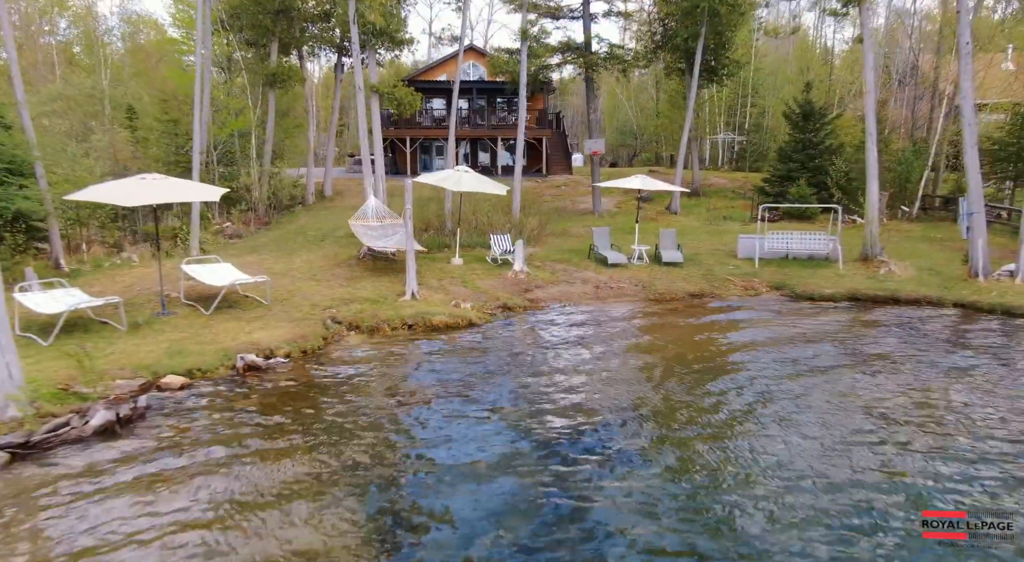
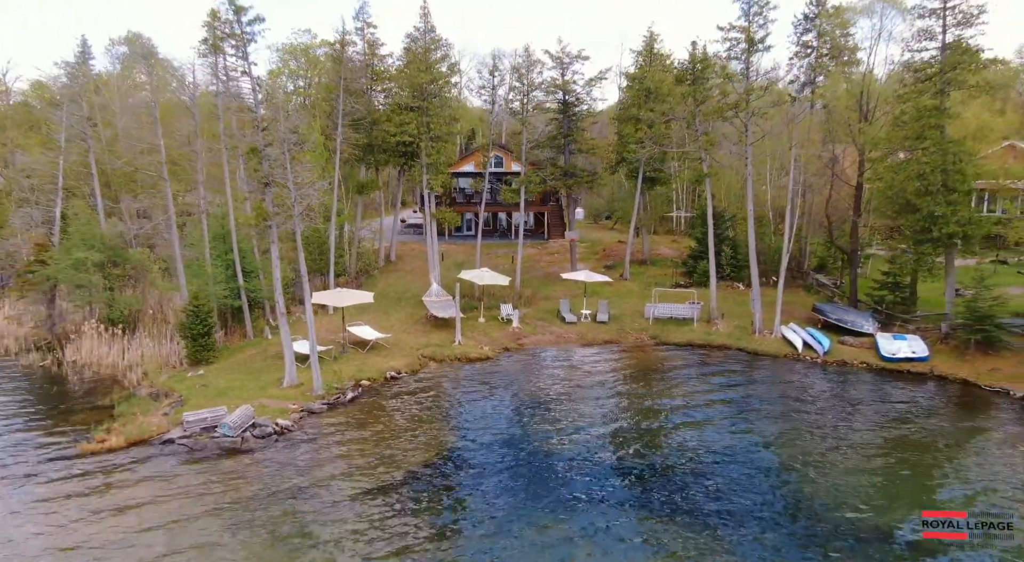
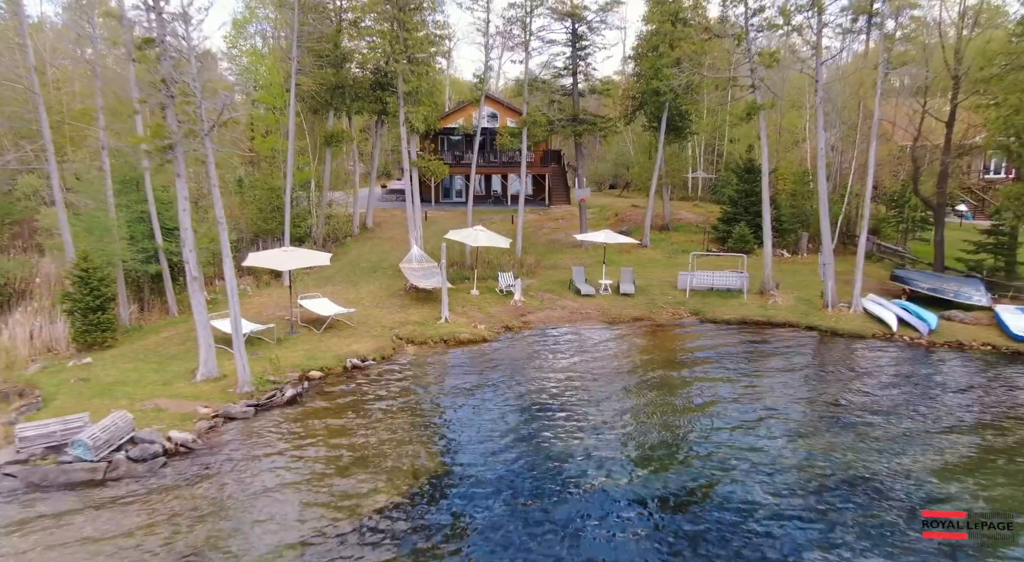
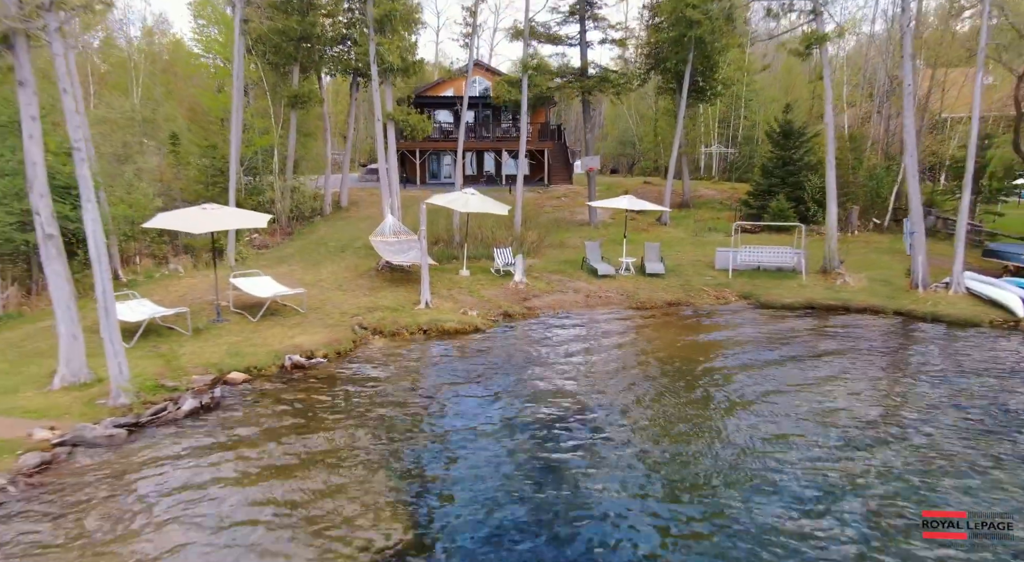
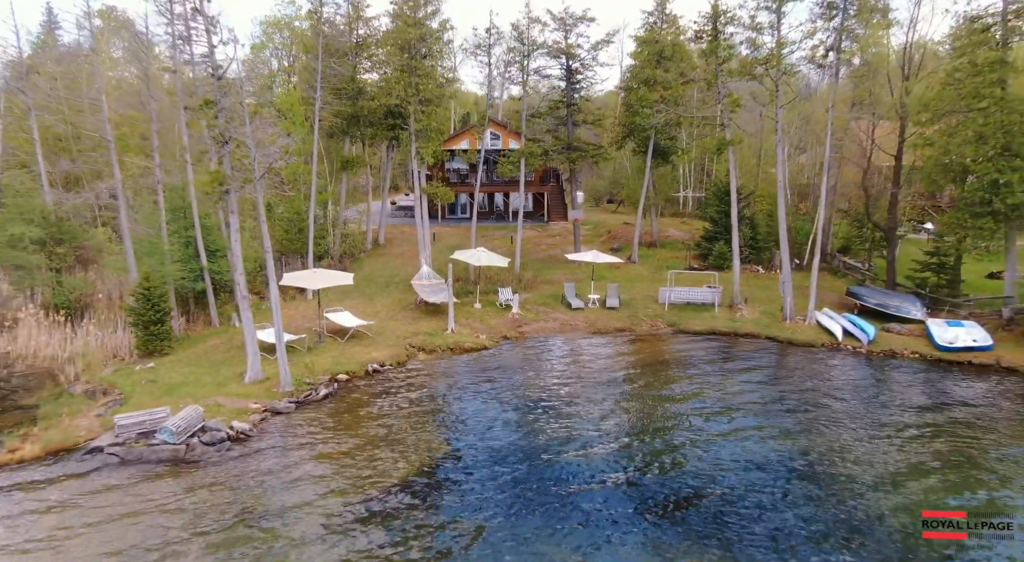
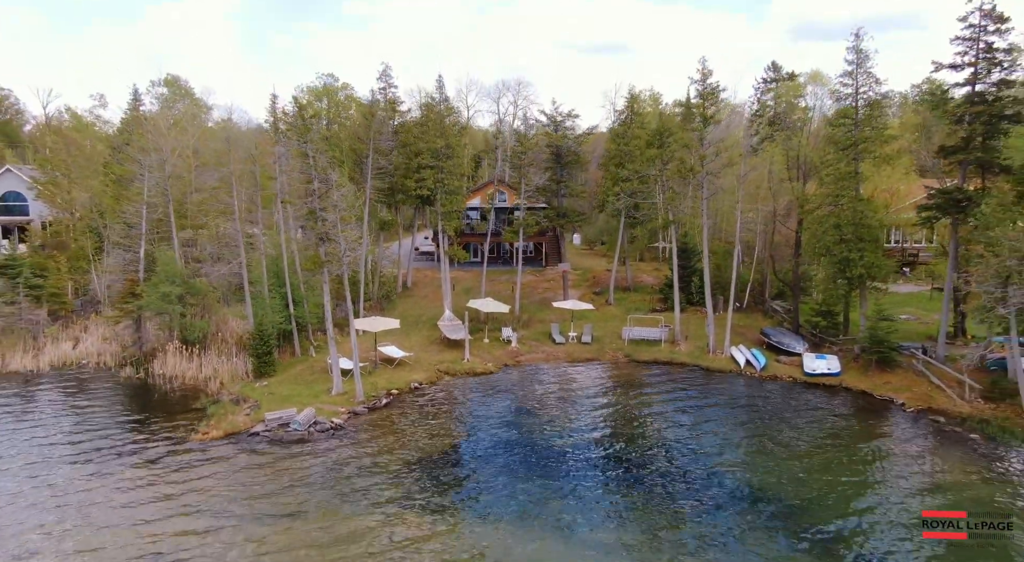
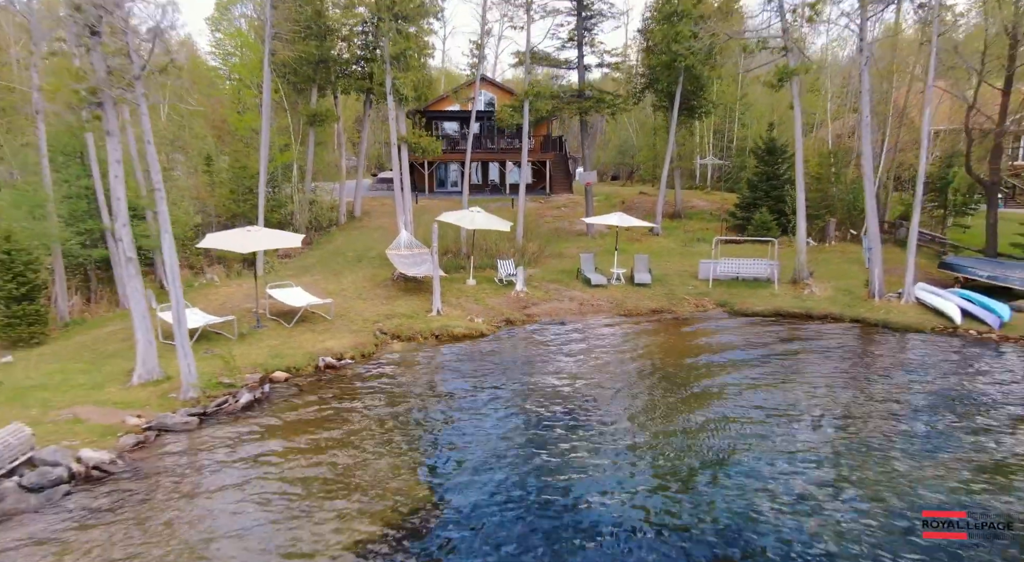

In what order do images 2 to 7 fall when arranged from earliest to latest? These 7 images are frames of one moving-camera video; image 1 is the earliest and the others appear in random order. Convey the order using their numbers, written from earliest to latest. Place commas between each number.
4, 7, 3, 5, 2, 6
